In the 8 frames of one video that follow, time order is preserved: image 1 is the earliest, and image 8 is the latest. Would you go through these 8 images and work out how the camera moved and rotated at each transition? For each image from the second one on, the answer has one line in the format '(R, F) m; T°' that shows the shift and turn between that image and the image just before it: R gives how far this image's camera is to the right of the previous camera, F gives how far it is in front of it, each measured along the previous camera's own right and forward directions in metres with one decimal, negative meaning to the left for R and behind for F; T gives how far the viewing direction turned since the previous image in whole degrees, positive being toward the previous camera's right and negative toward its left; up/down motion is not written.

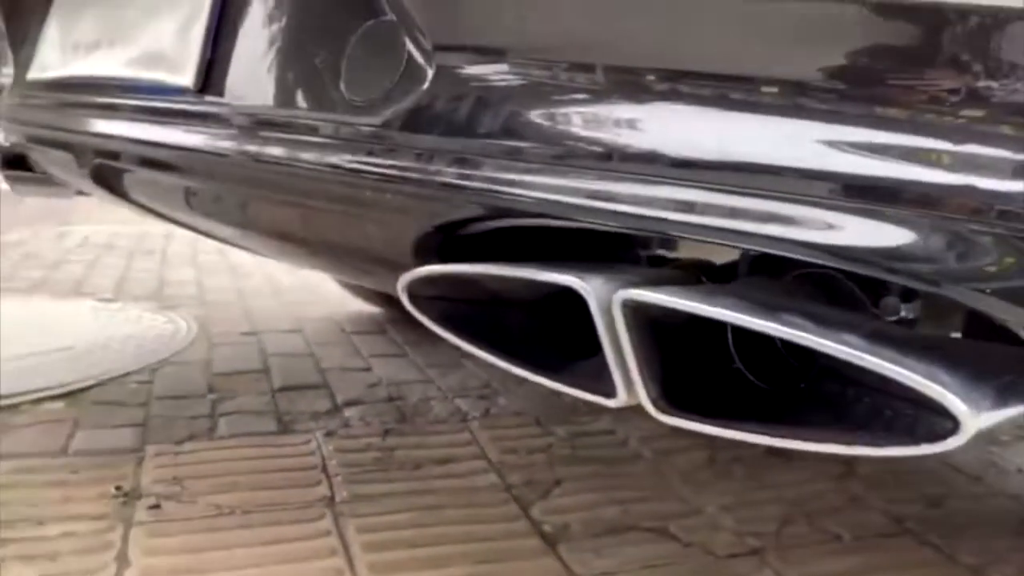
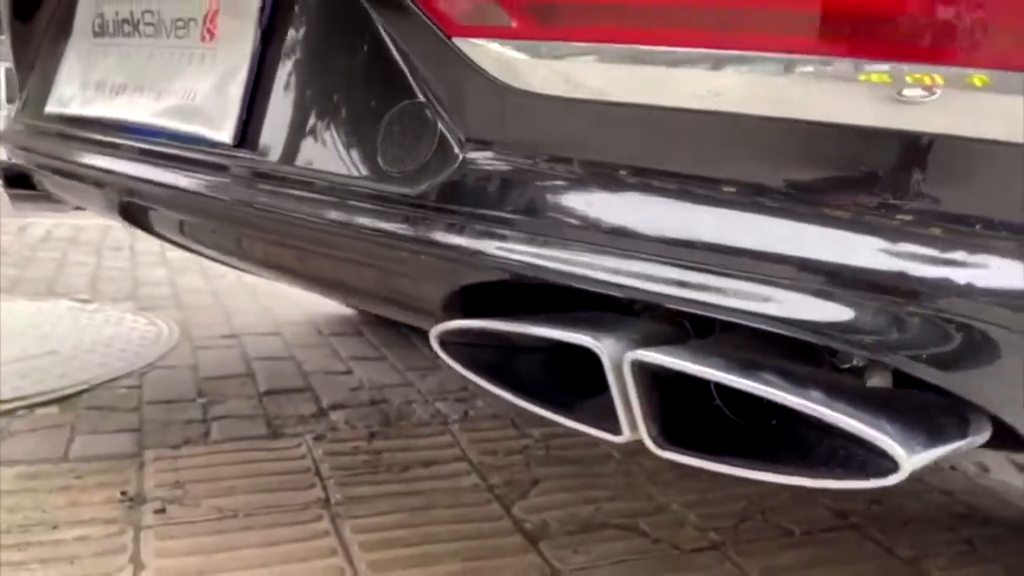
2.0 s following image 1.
(-0.1, -0.1) m; +3°
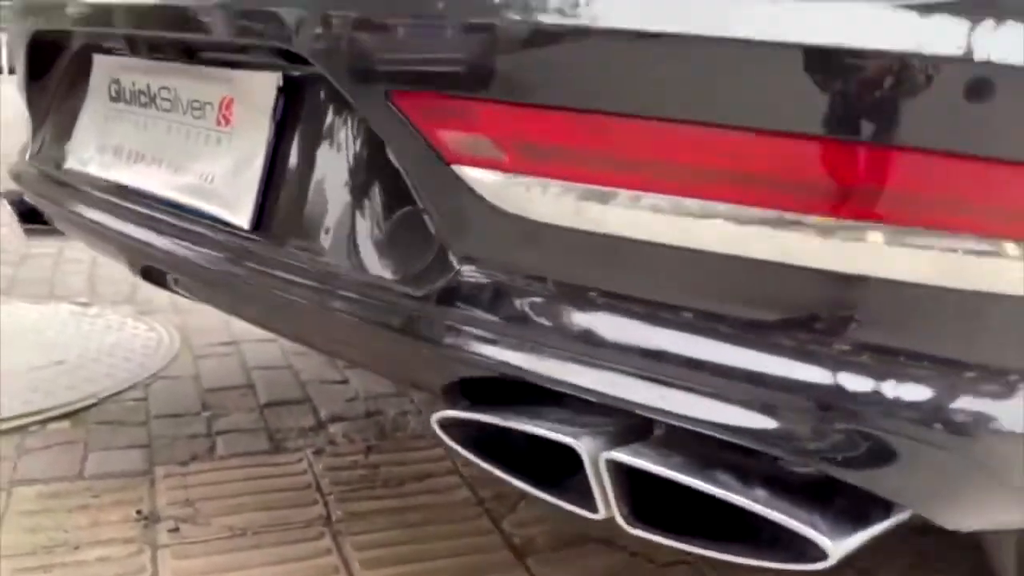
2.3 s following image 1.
(0.0, -0.1) m; +1°
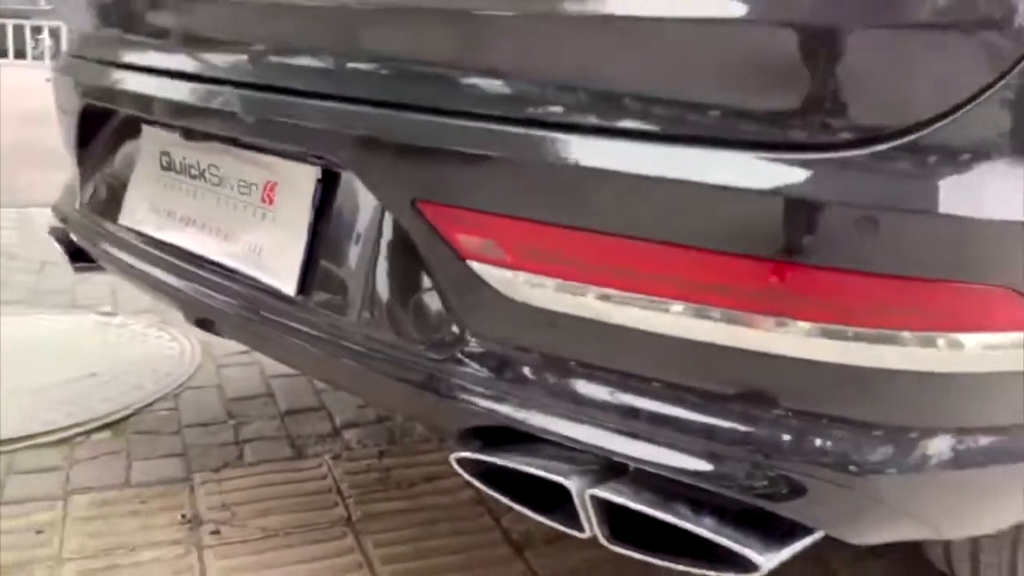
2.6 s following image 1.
(0.0, -0.2) m; +1°
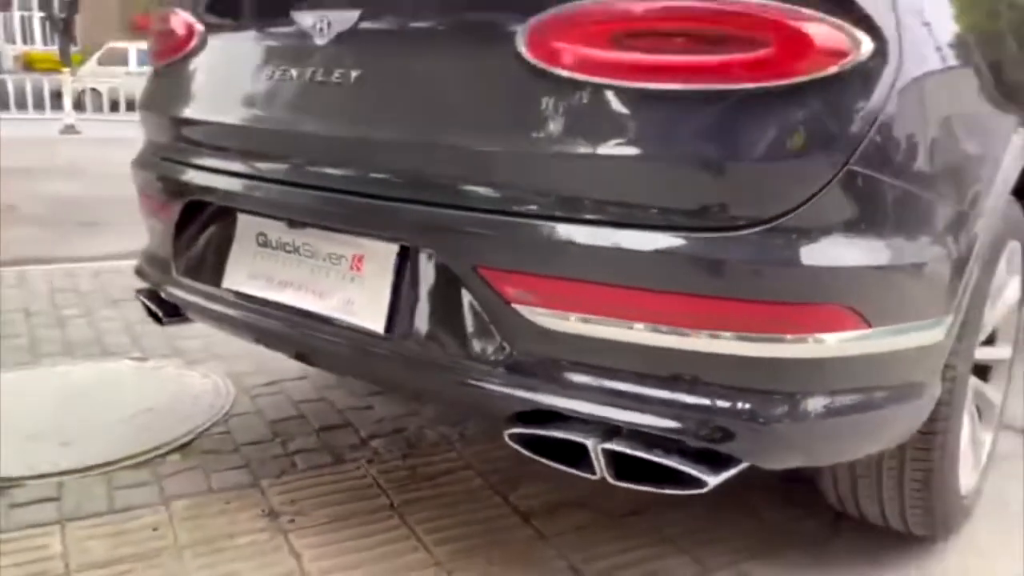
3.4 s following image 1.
(-0.2, -0.6) m; +5°
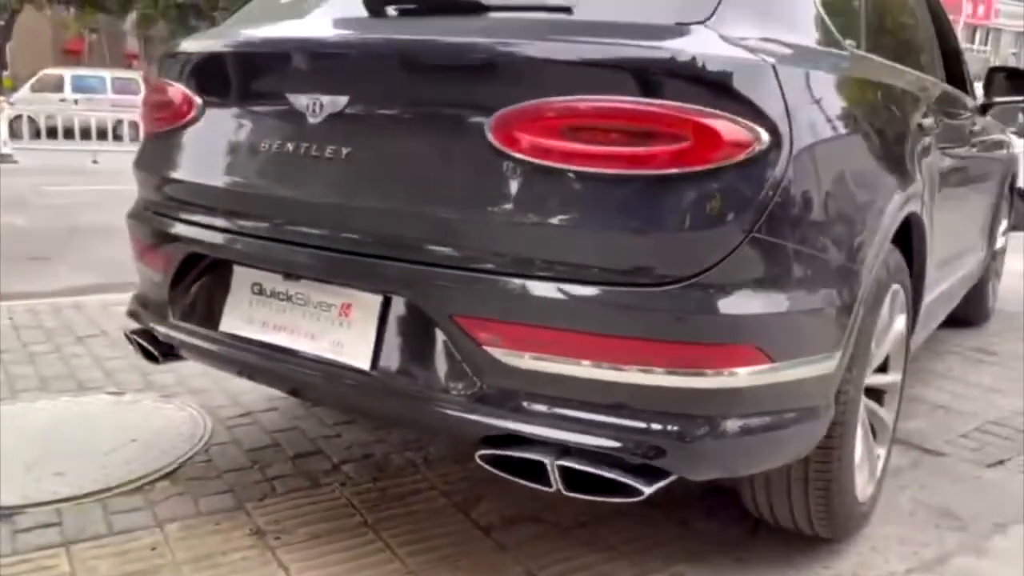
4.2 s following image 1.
(-0.1, -0.4) m; +4°
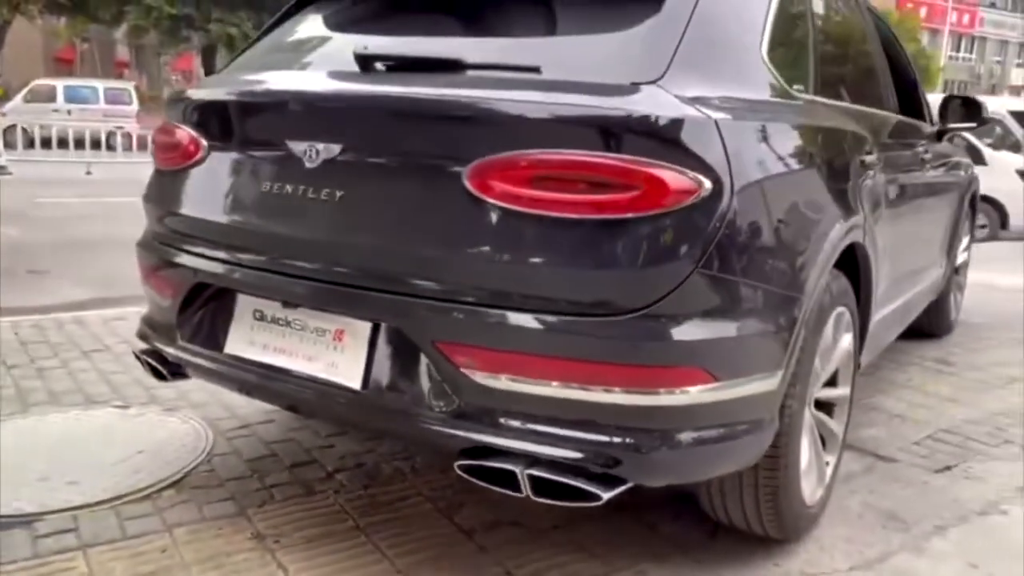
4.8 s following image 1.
(0.0, -0.3) m; +1°
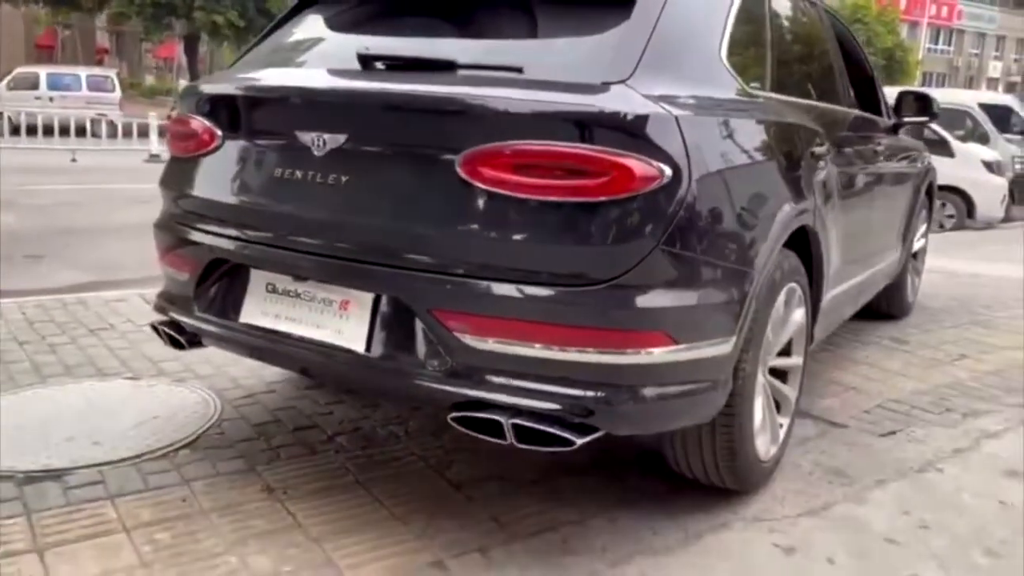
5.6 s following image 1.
(0.0, -0.3) m; +1°
